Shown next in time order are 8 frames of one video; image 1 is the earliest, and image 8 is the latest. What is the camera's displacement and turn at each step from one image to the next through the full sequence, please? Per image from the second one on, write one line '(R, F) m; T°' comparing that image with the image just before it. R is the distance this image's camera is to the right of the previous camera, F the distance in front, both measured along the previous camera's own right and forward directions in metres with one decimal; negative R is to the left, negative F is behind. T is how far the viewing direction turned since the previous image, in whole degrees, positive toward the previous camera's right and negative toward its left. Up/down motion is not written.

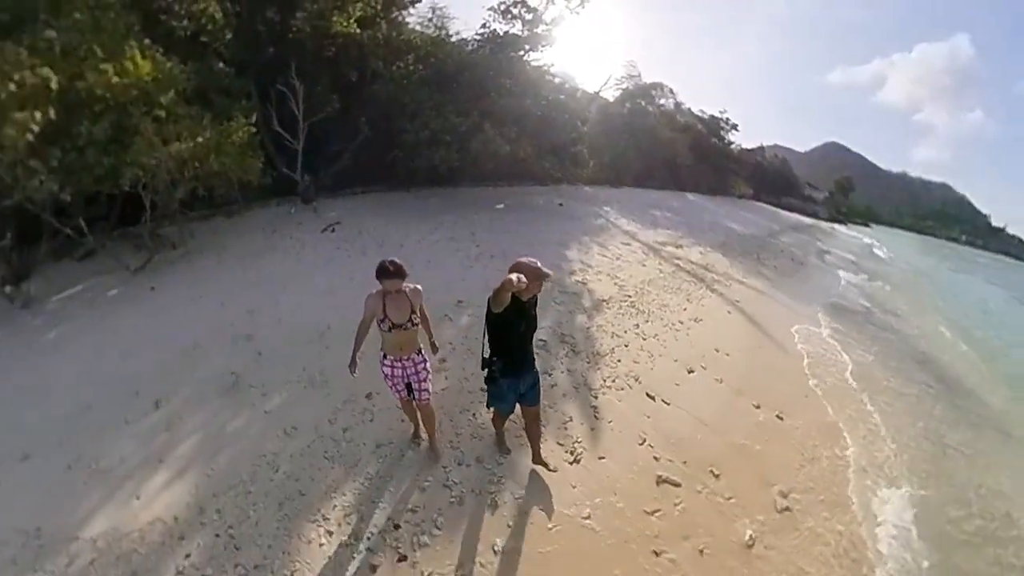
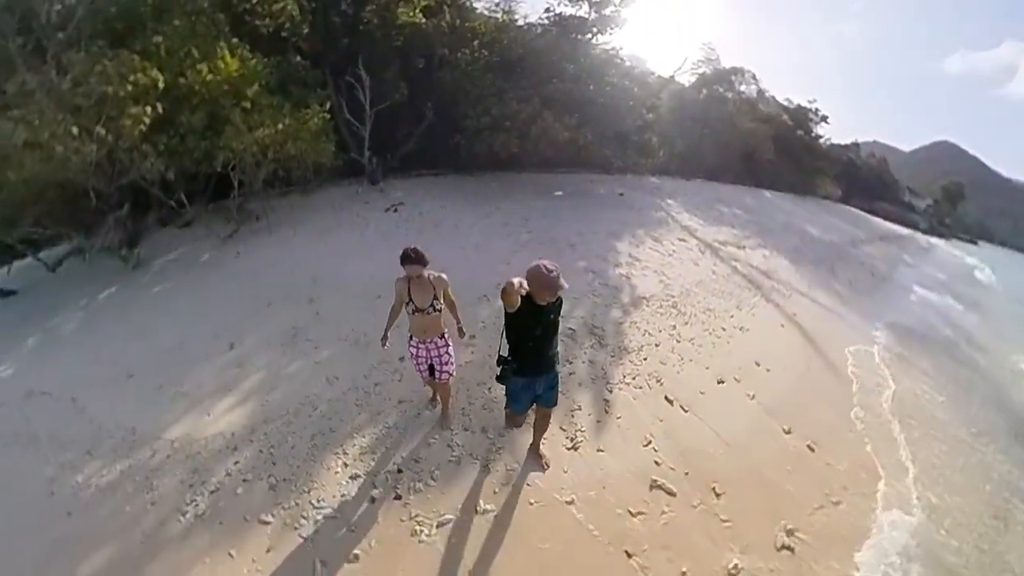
(+1.2, -0.2) m; -13°
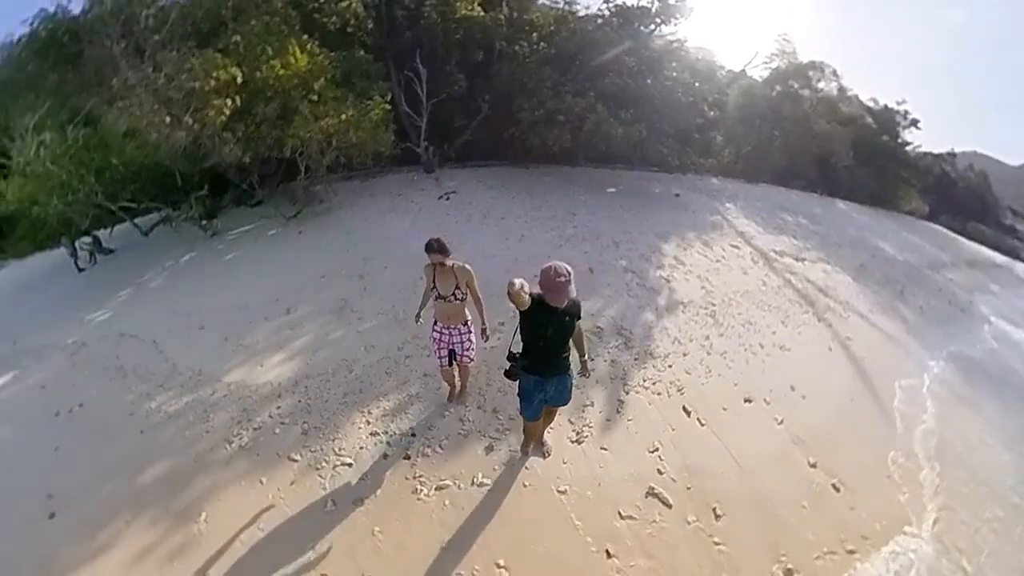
(+1.0, -0.1) m; -11°
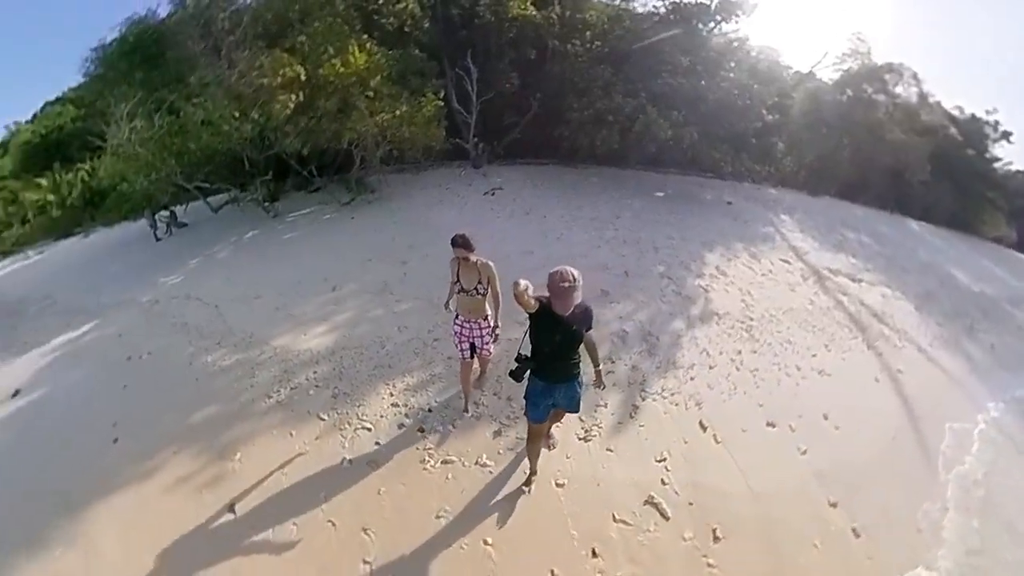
(+0.8, -0.1) m; -9°
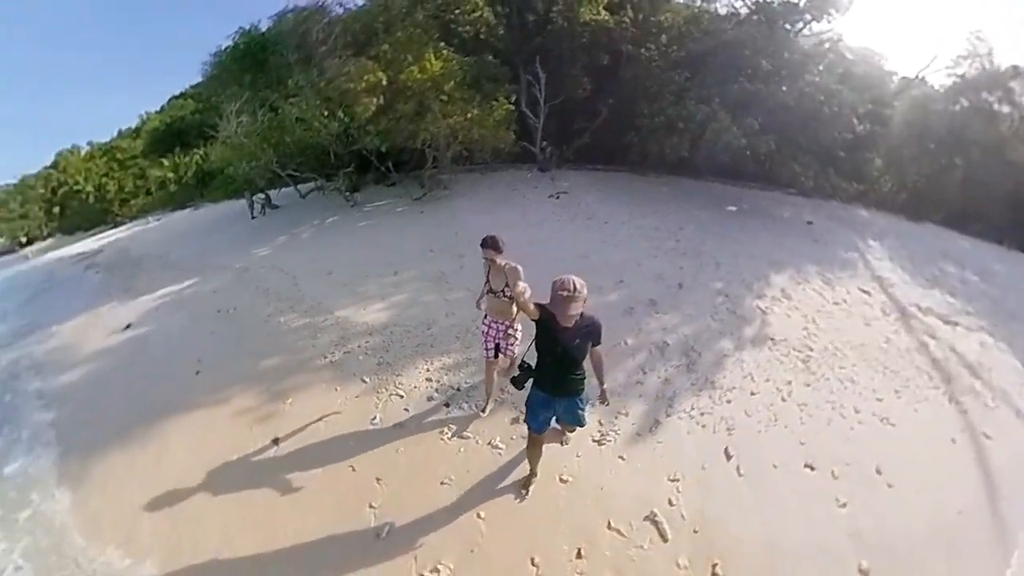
(+1.1, -0.1) m; -13°
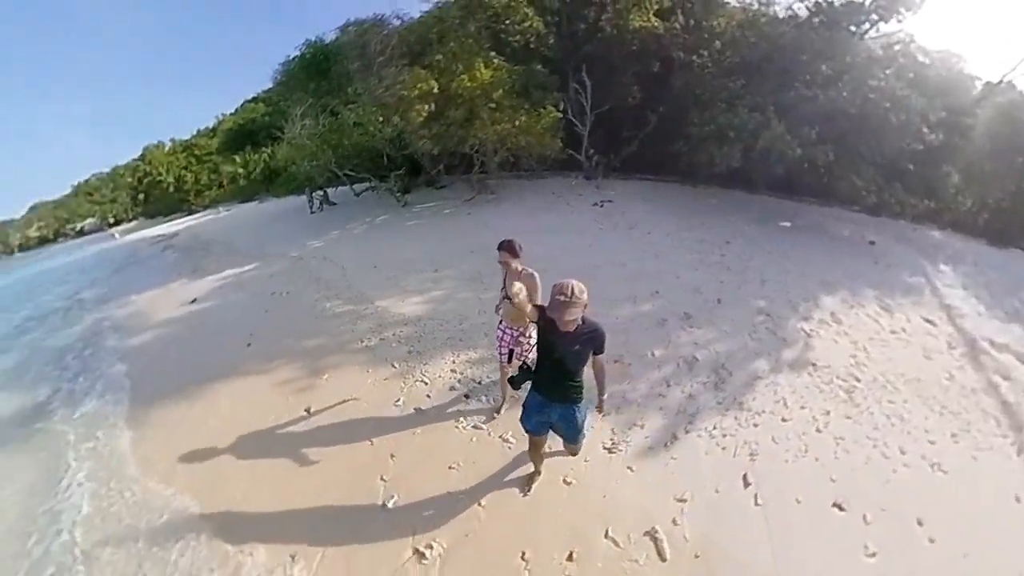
(+0.8, -0.1) m; -9°
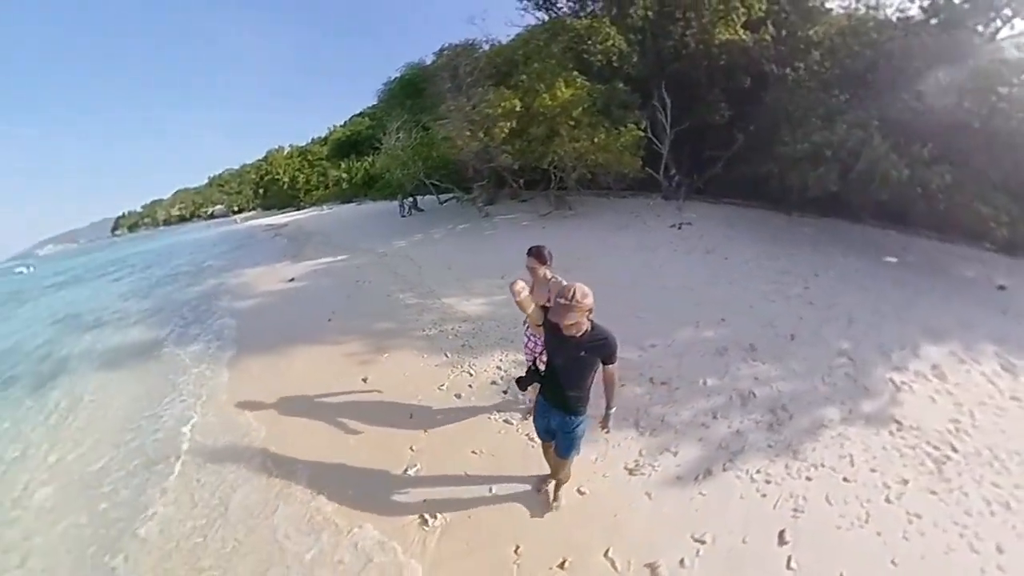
(+1.2, -0.1) m; -16°
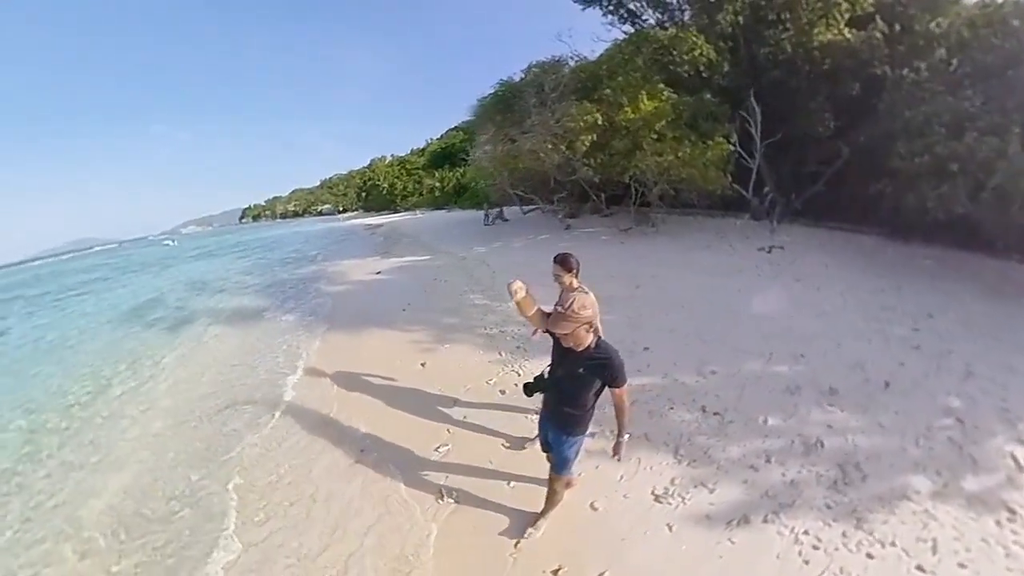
(+1.3, 0.0) m; -17°
